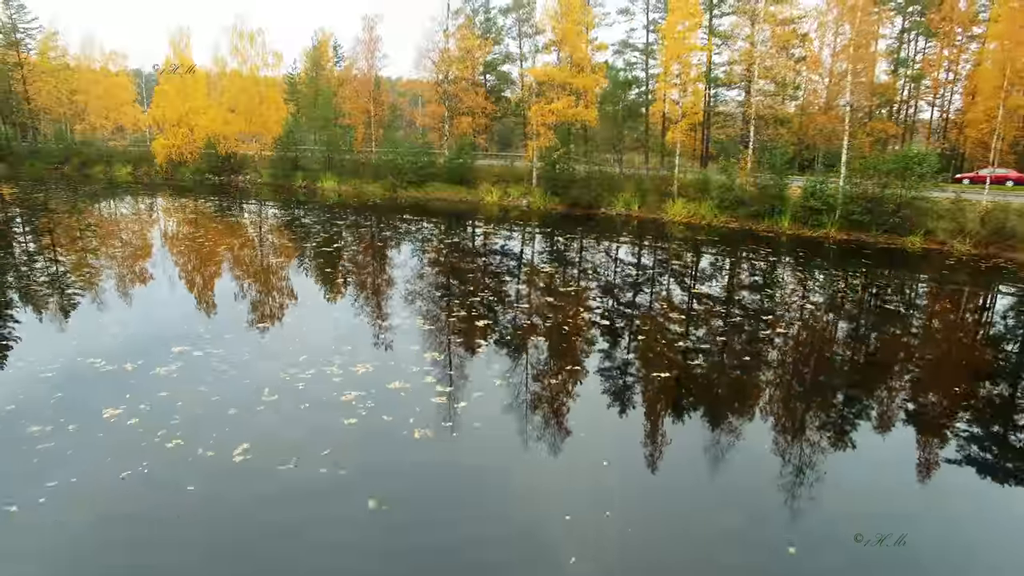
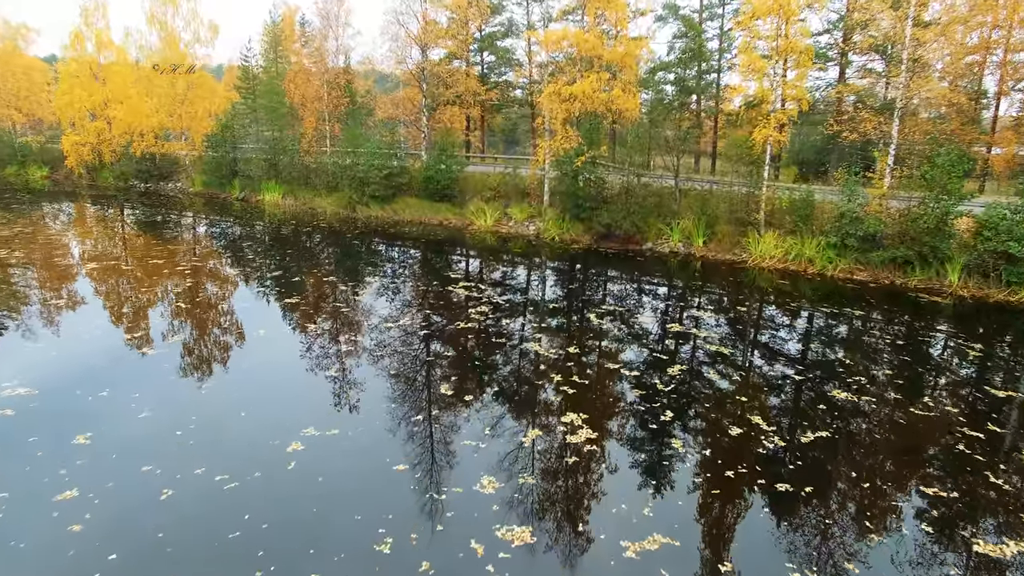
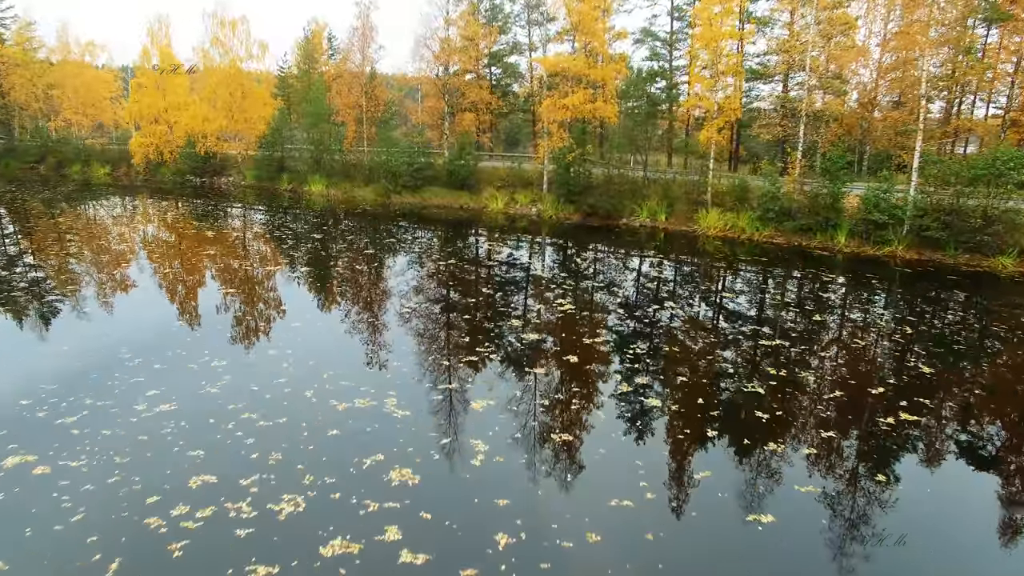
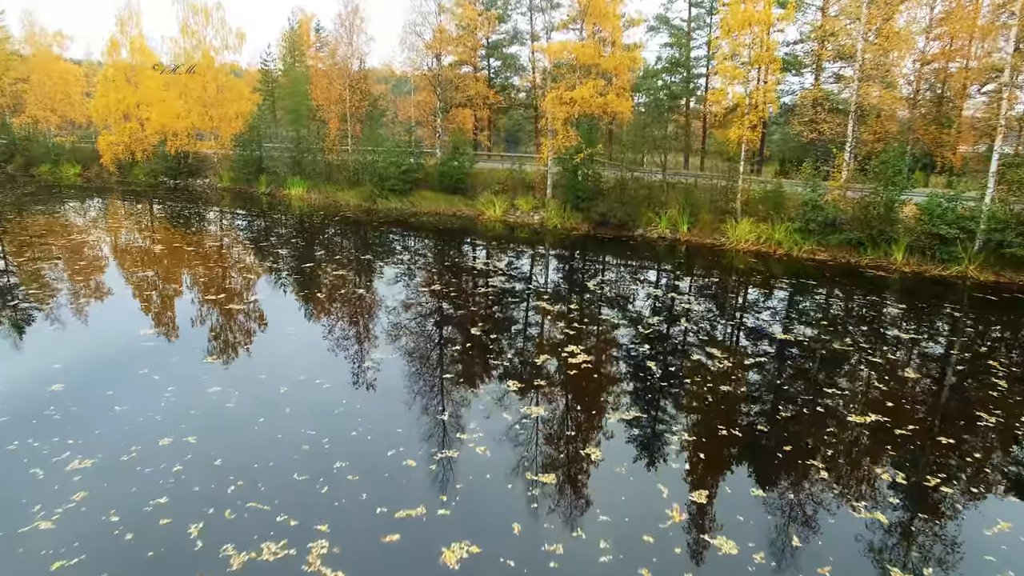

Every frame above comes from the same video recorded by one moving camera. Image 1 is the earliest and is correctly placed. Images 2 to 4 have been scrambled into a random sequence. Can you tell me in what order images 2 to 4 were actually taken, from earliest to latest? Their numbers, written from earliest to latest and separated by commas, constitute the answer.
3, 4, 2
